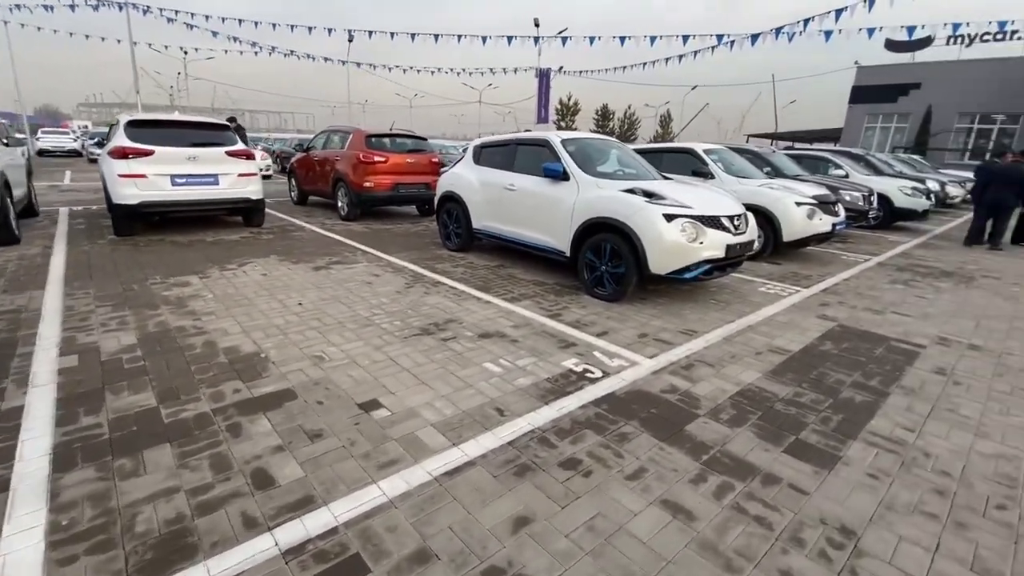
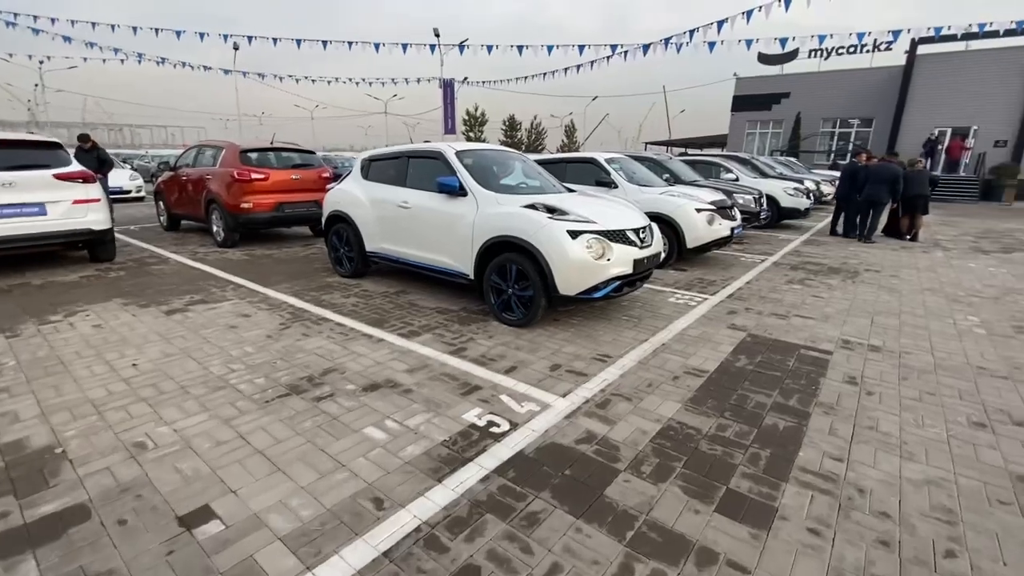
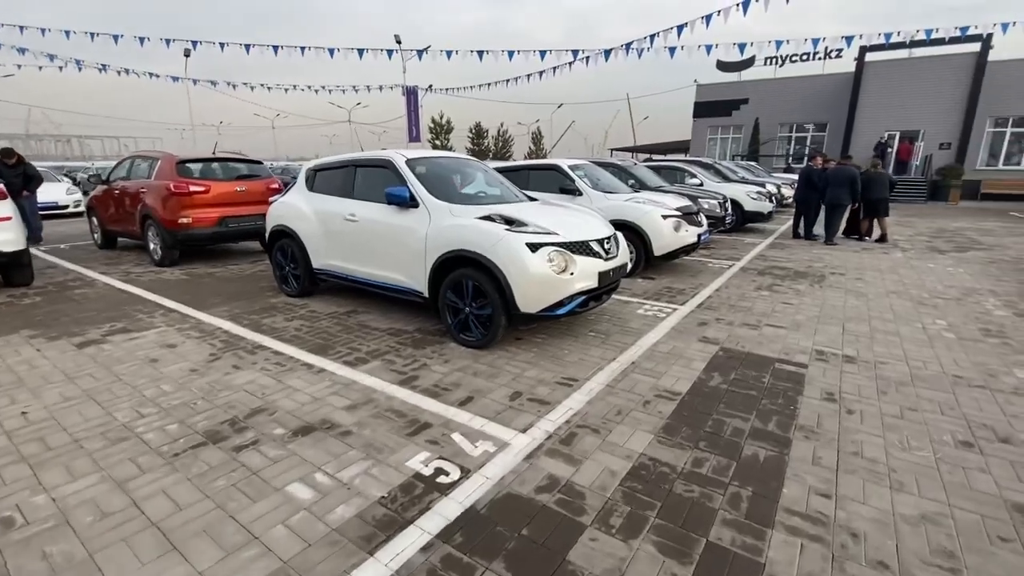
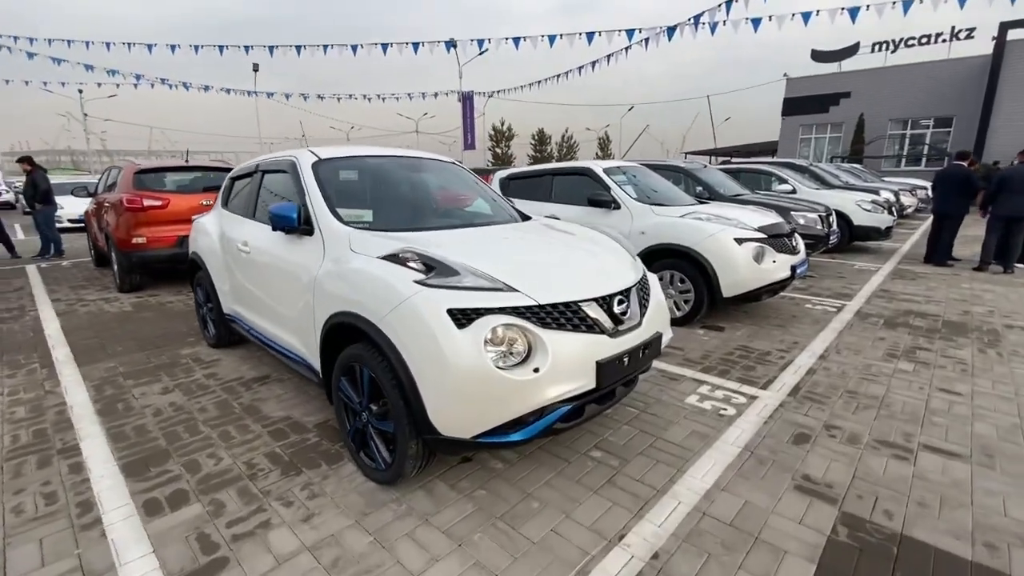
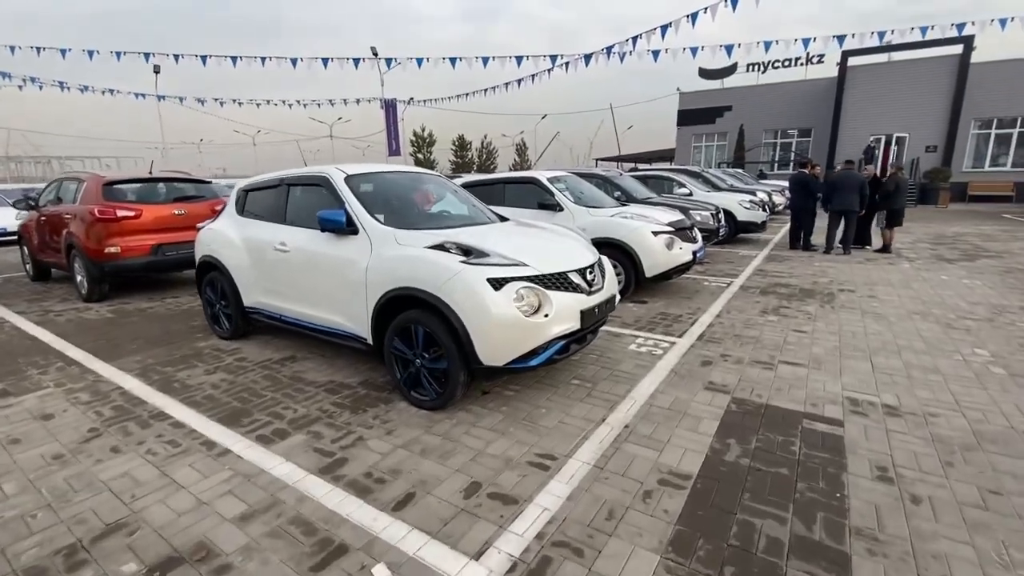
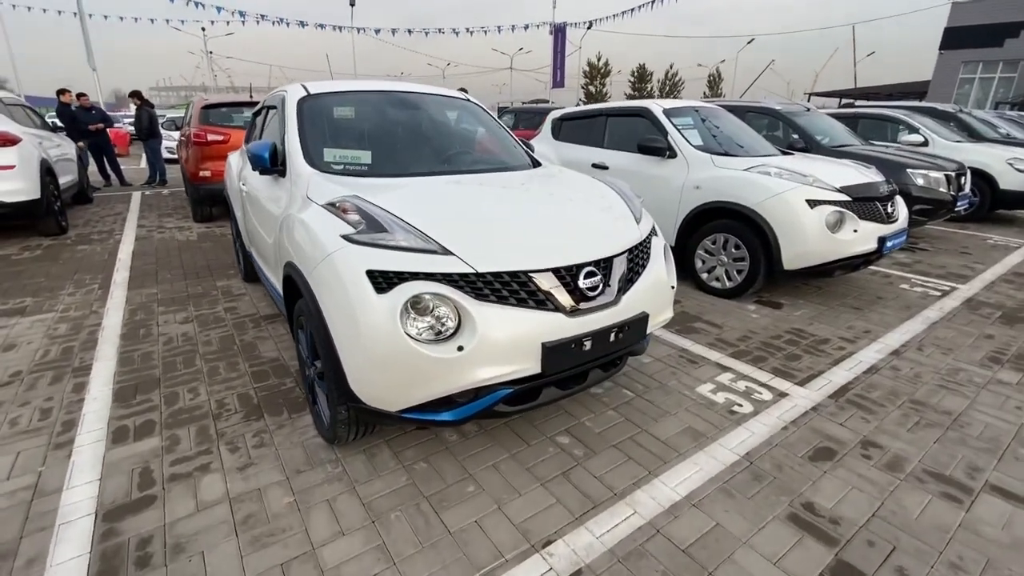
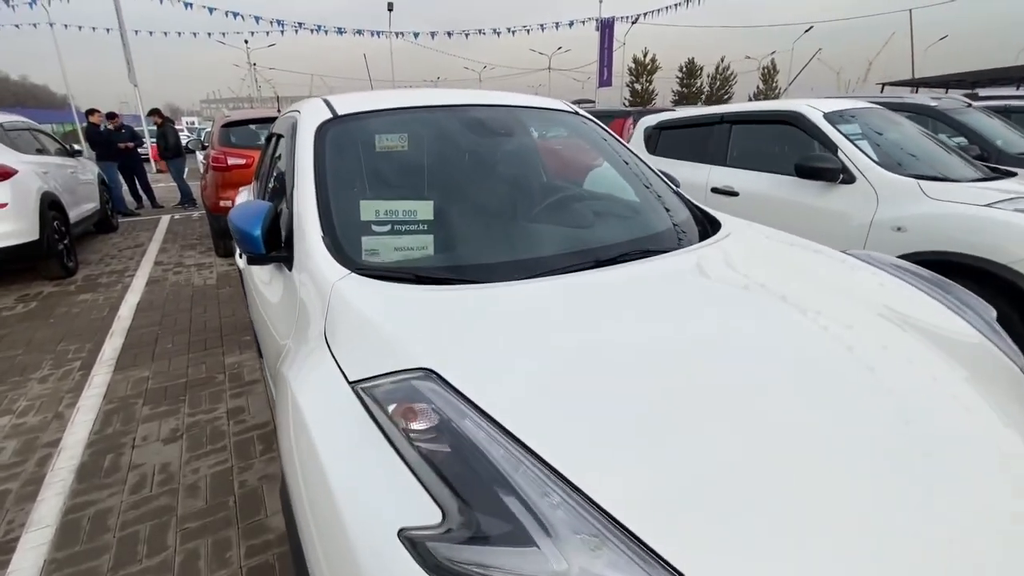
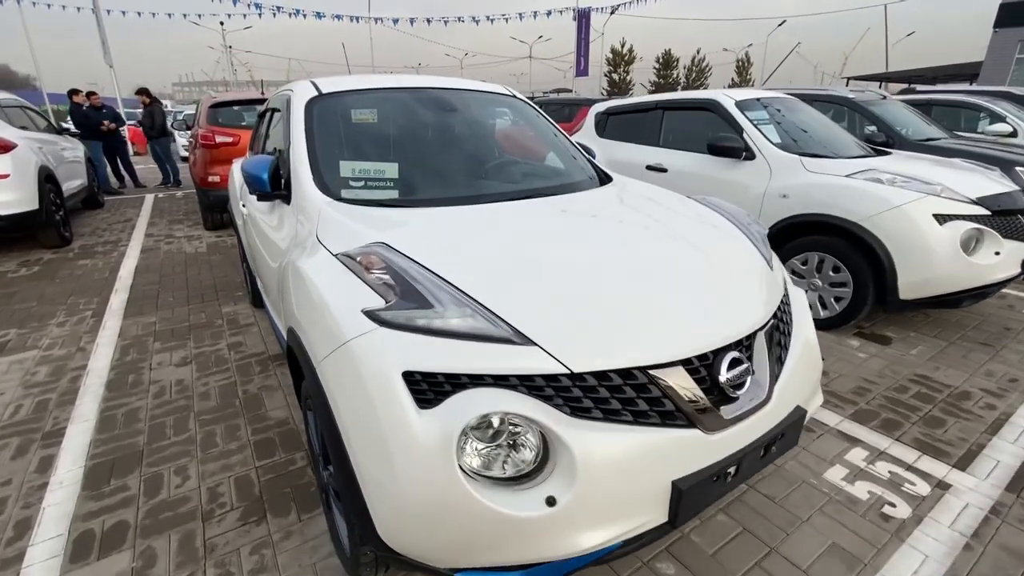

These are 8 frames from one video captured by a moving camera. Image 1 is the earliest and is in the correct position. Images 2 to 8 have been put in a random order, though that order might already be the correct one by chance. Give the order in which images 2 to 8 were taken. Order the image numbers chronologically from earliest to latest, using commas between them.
2, 3, 5, 4, 6, 8, 7
